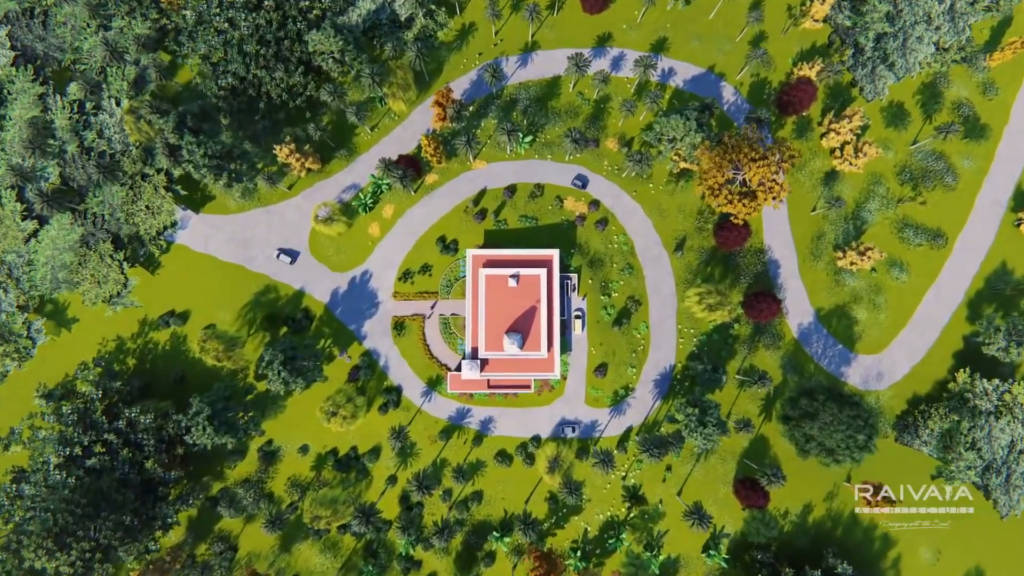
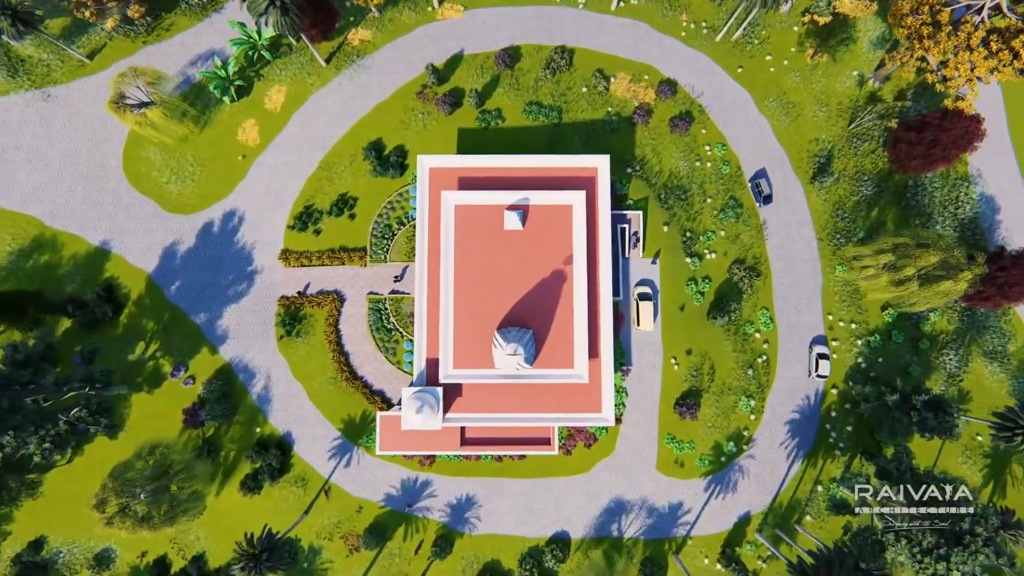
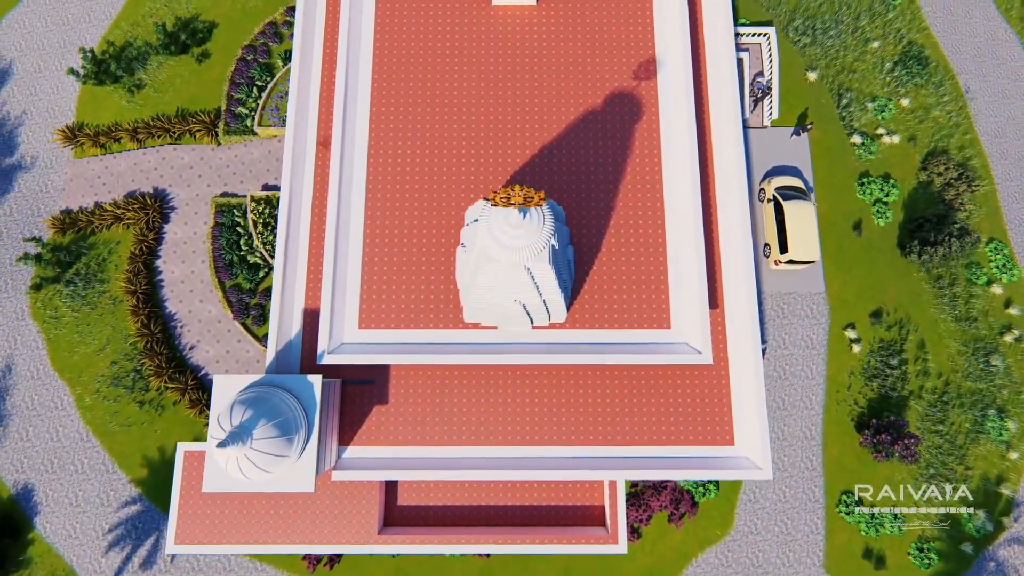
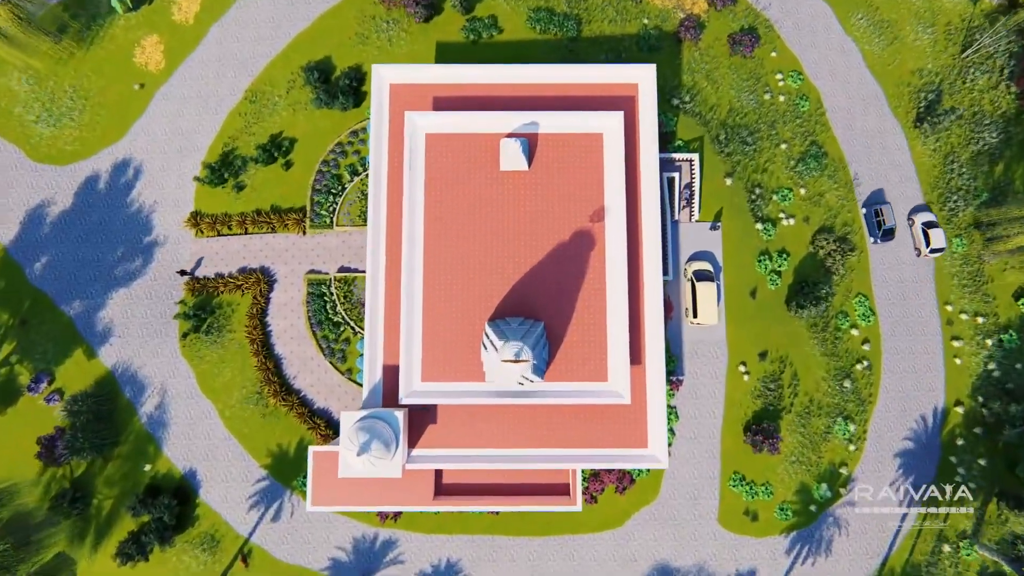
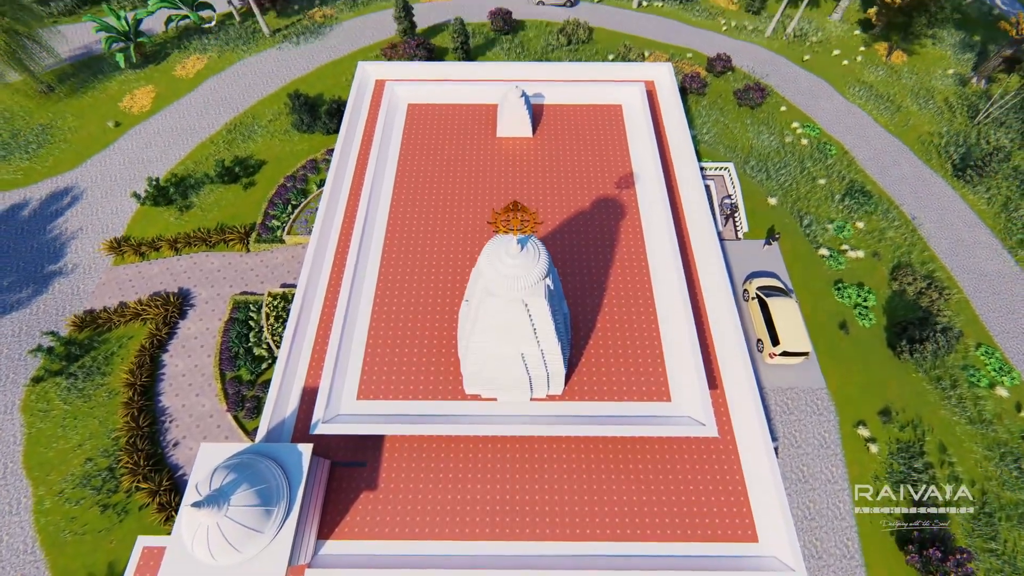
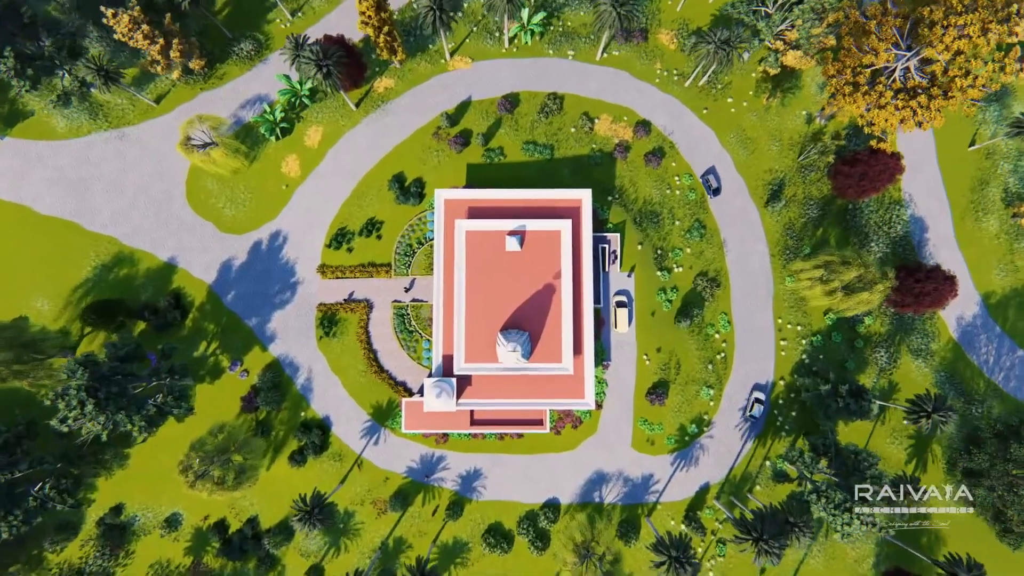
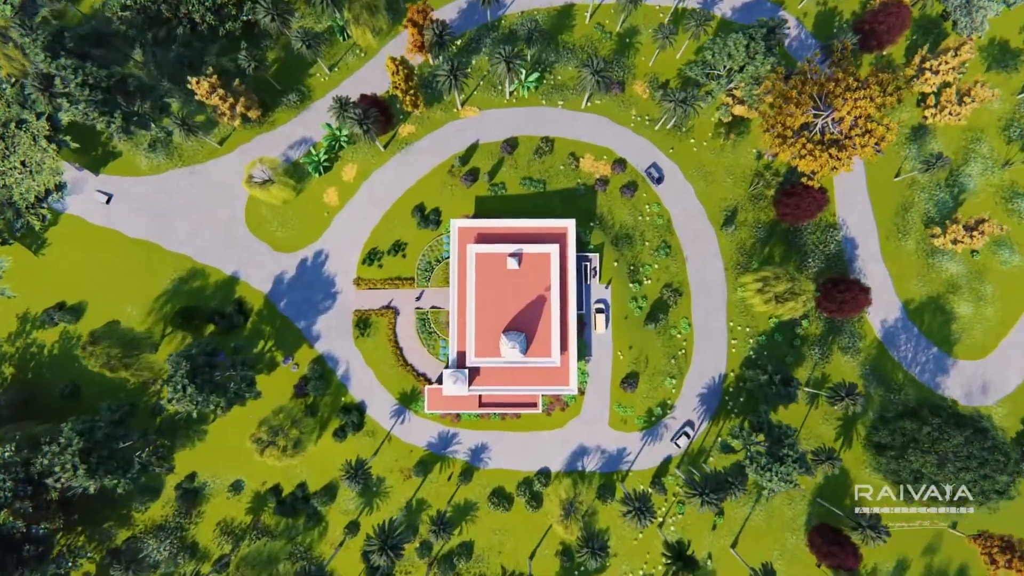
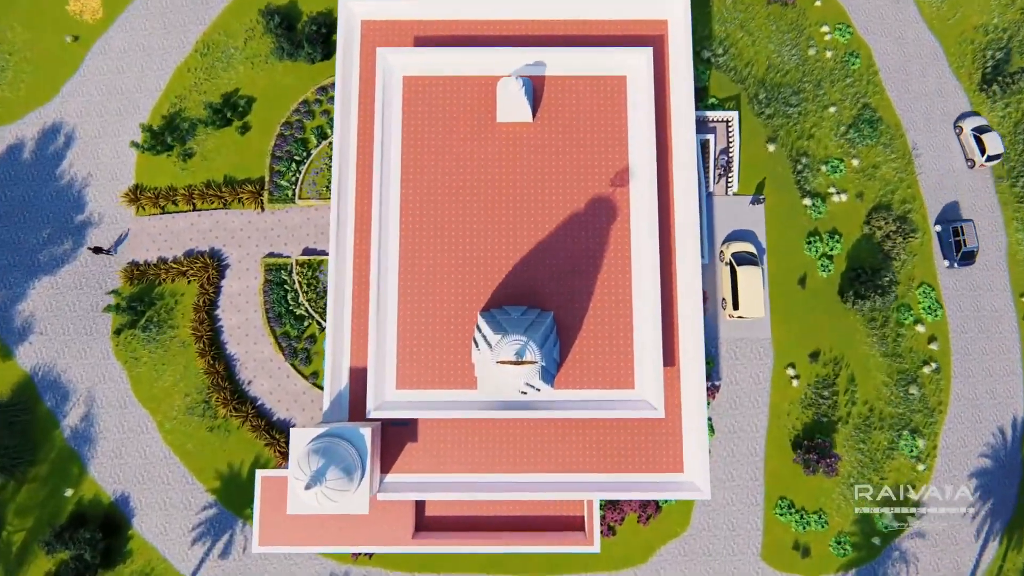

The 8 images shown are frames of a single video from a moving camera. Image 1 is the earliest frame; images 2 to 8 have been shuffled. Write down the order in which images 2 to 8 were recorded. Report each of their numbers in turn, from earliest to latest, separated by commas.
7, 6, 2, 4, 8, 3, 5
